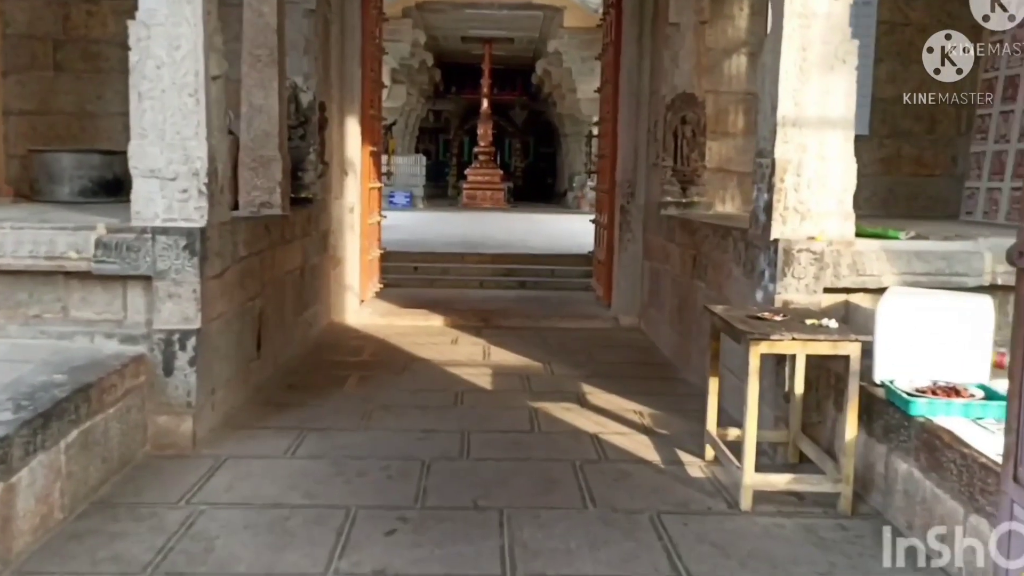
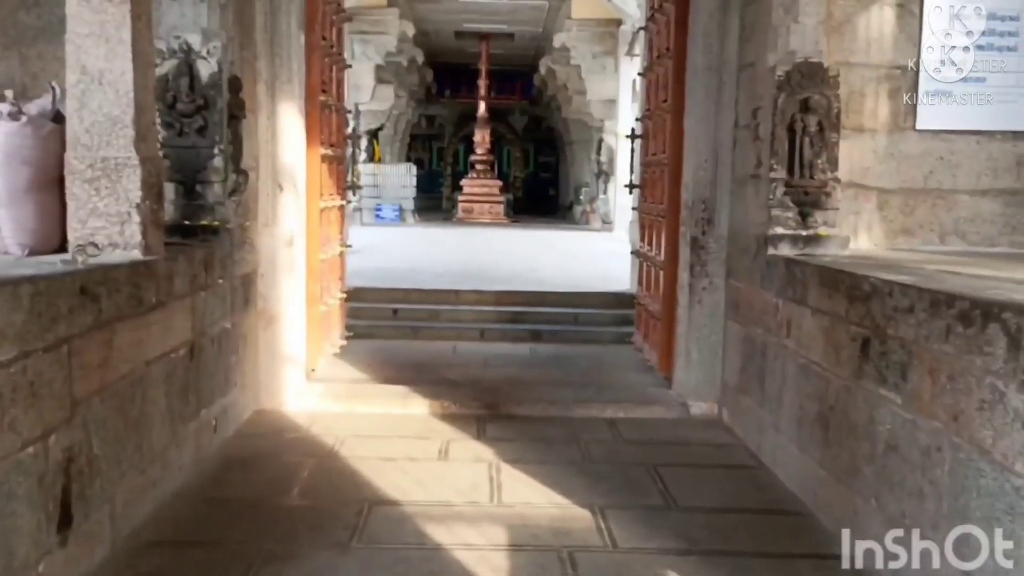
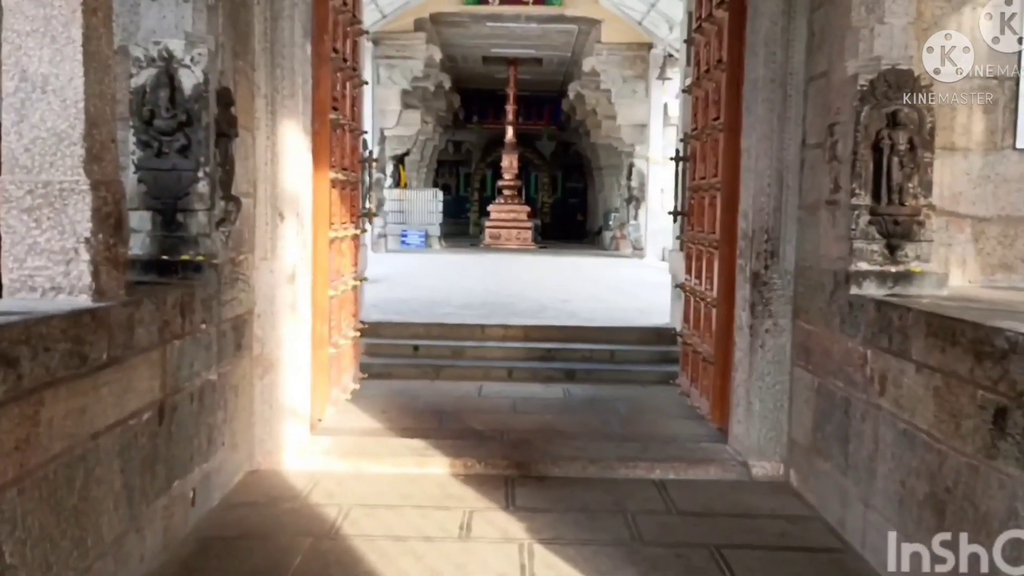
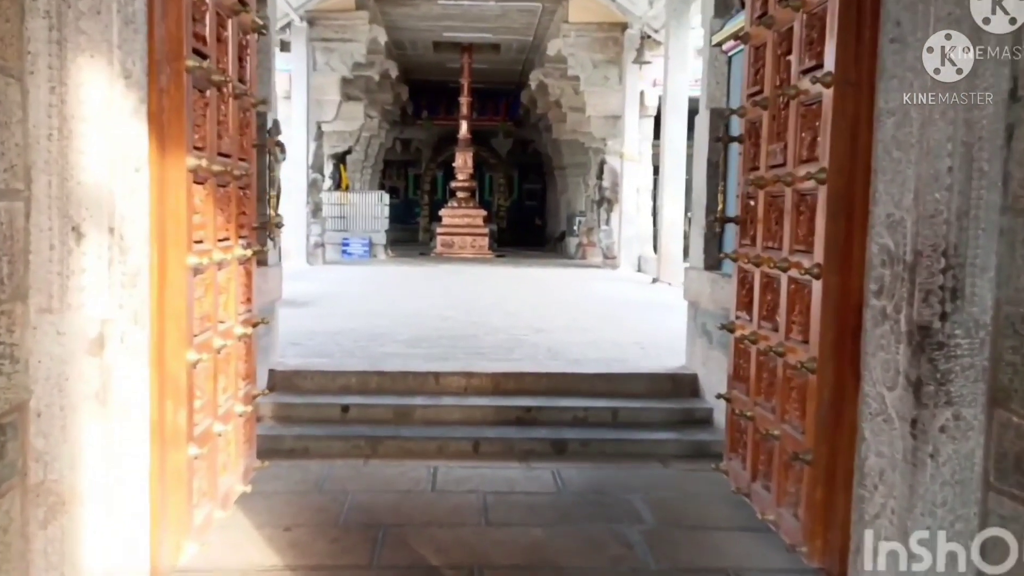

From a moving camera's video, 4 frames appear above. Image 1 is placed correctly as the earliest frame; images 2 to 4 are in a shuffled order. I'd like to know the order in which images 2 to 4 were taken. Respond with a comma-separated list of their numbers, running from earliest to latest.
2, 3, 4
